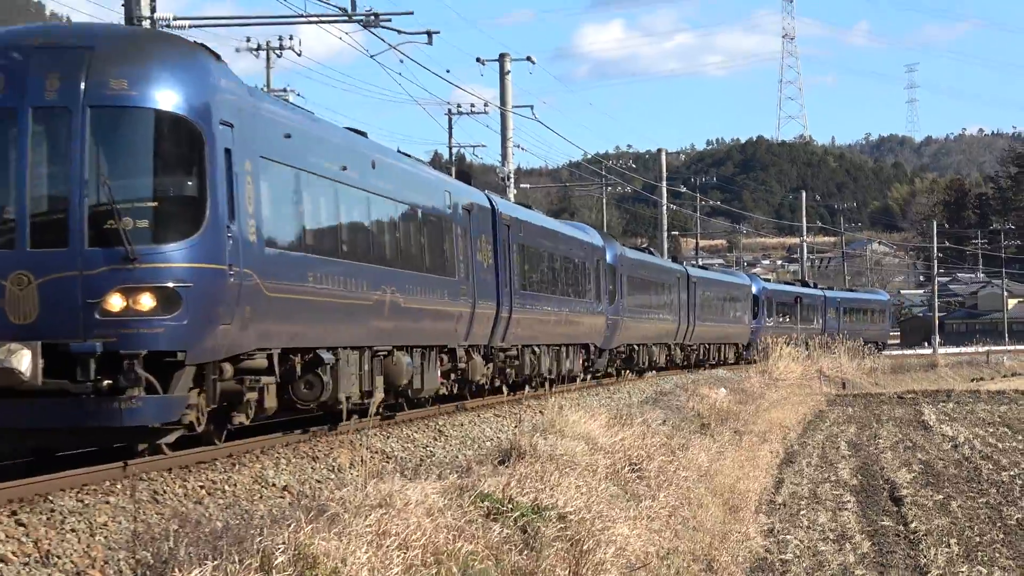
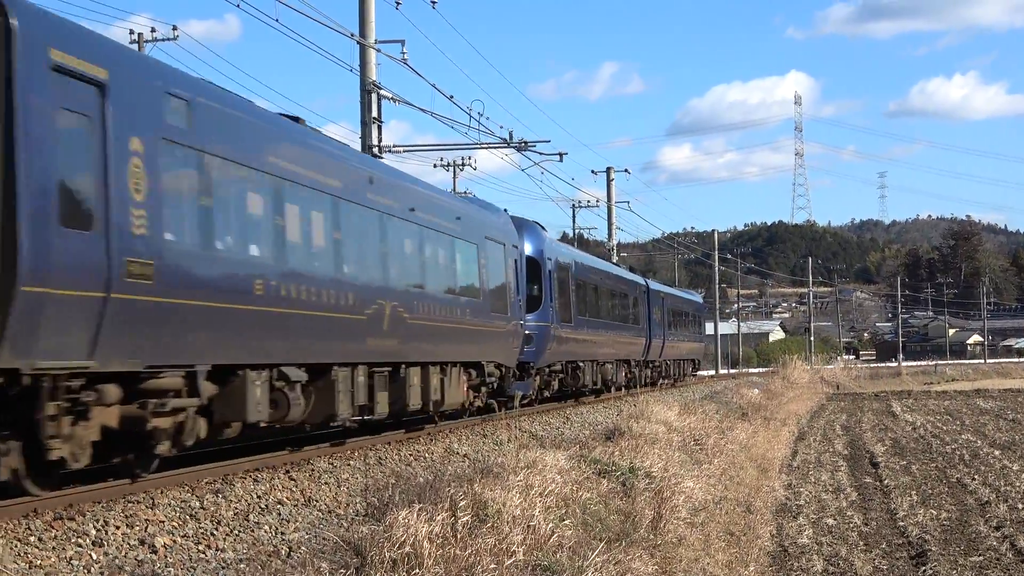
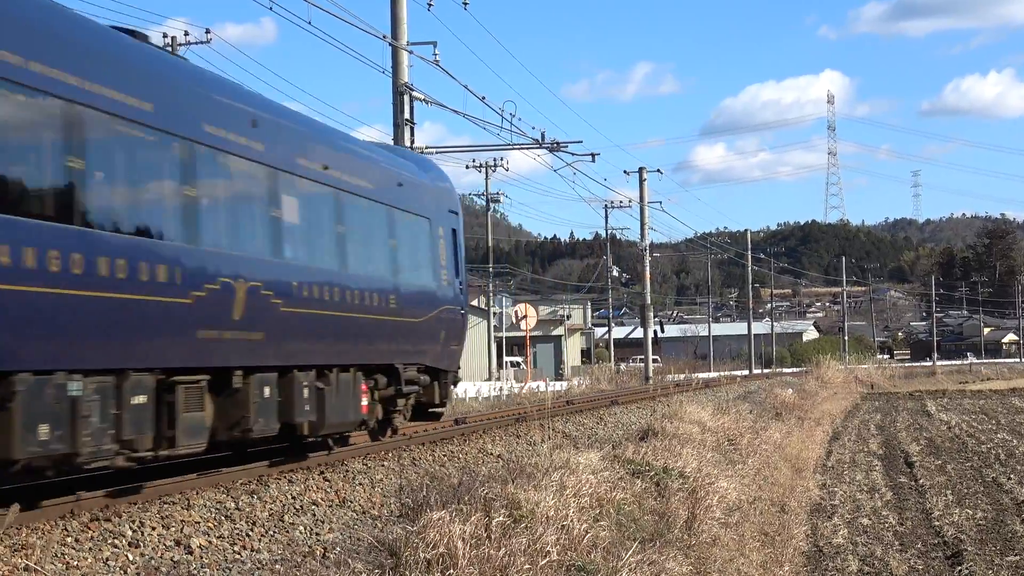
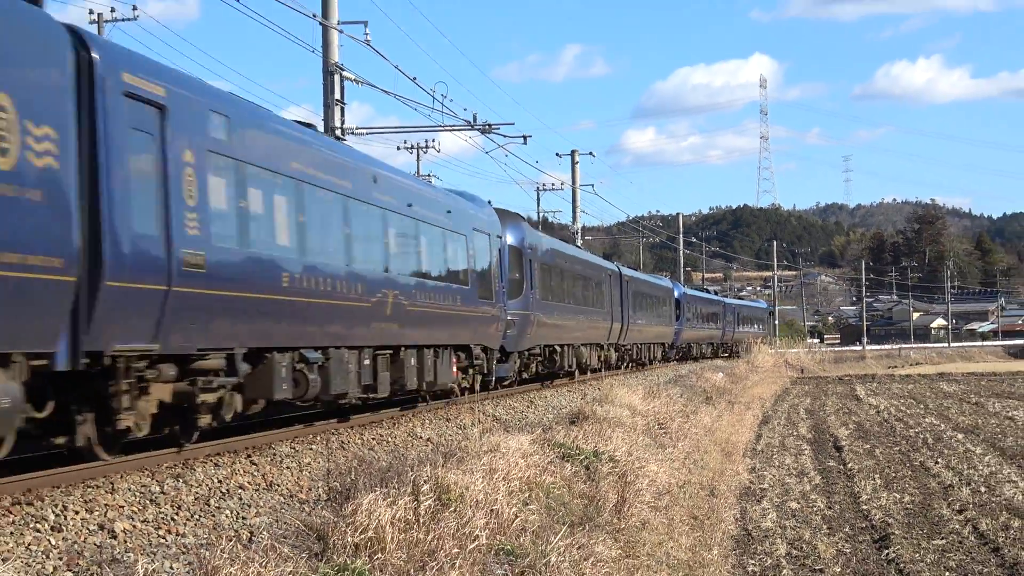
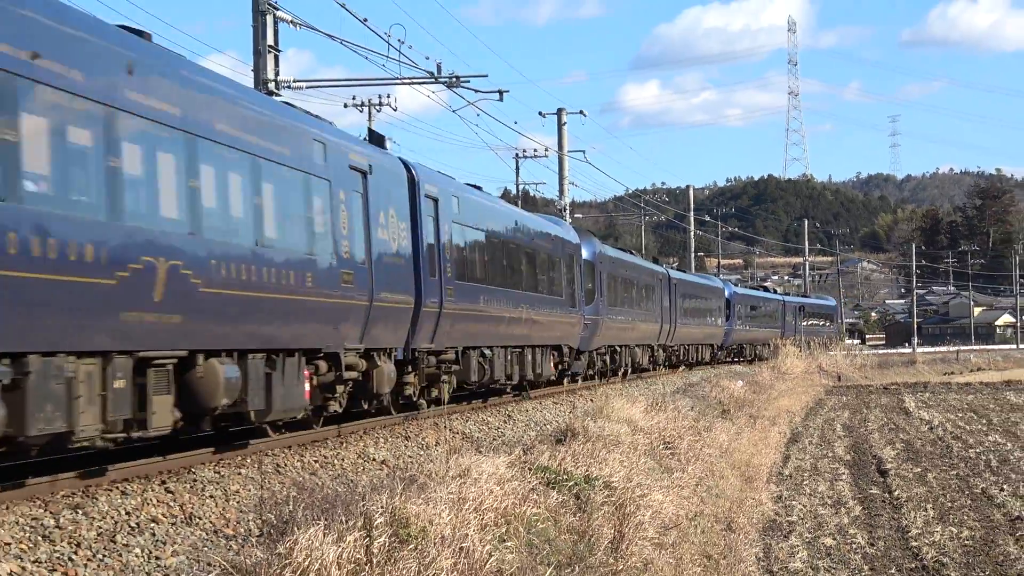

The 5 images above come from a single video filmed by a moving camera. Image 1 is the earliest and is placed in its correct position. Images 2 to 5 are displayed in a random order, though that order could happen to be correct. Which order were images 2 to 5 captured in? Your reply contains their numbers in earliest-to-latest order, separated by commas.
5, 4, 2, 3
